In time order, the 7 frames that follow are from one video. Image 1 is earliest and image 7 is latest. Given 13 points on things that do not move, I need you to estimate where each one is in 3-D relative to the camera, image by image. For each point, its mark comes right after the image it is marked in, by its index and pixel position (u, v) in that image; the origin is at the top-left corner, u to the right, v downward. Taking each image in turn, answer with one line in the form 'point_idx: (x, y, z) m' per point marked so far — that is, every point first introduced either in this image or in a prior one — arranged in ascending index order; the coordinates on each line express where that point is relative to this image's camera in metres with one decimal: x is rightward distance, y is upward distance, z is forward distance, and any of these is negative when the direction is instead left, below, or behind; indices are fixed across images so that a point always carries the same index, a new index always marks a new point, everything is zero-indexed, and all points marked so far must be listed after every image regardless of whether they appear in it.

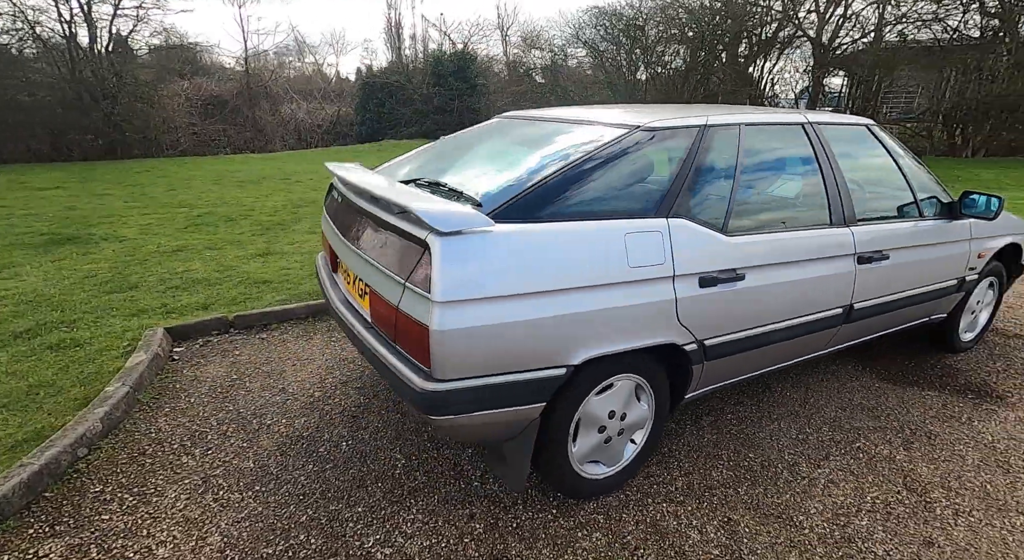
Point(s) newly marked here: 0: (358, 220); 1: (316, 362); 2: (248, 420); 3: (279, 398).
0: (-0.6, +0.2, +2.3) m
1: (-1.2, -0.5, +3.3) m
2: (-1.4, -0.7, +2.7) m
3: (-1.3, -0.7, +2.9) m
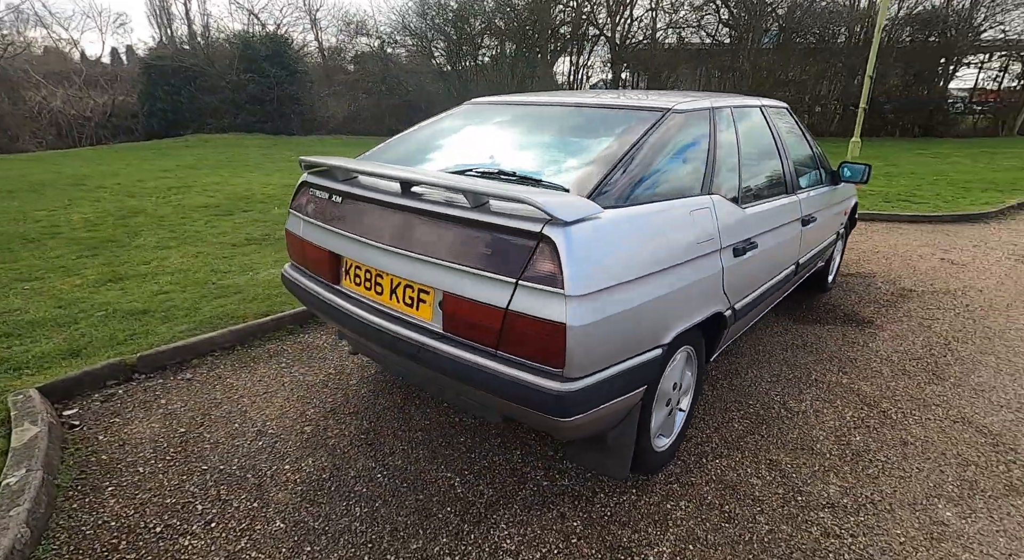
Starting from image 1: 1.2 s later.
0: (-0.4, +0.2, +2.0) m
1: (-1.3, -0.6, +2.8) m
2: (-1.1, -0.8, +2.2) m
3: (-1.1, -0.8, +2.4) m
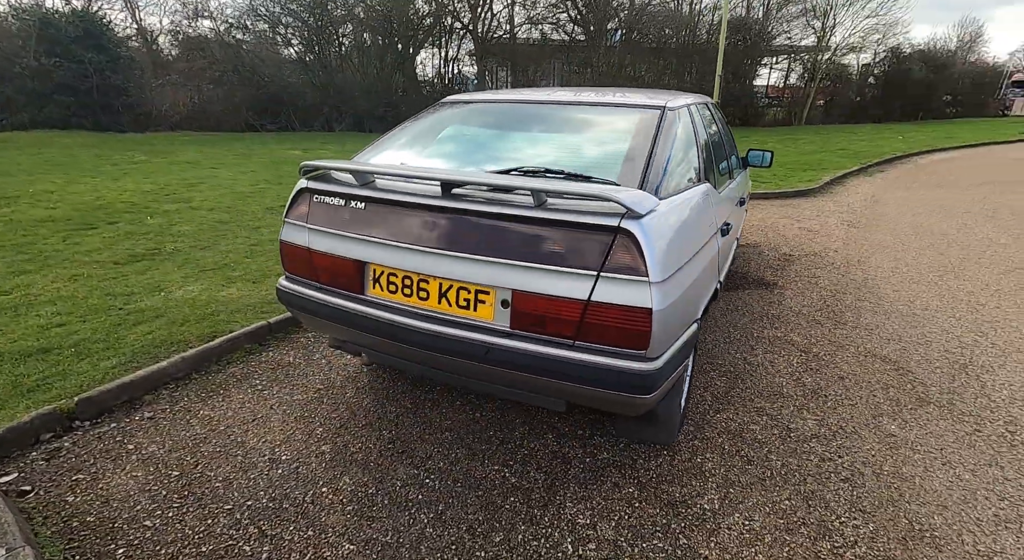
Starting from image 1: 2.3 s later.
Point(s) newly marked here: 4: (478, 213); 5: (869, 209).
0: (-0.3, +0.2, +2.0) m
1: (-1.2, -0.7, +2.6) m
2: (-0.9, -0.9, +2.0) m
3: (-1.0, -0.8, +2.2) m
4: (-0.1, +0.2, +1.9) m
5: (+6.3, +1.3, +9.0) m
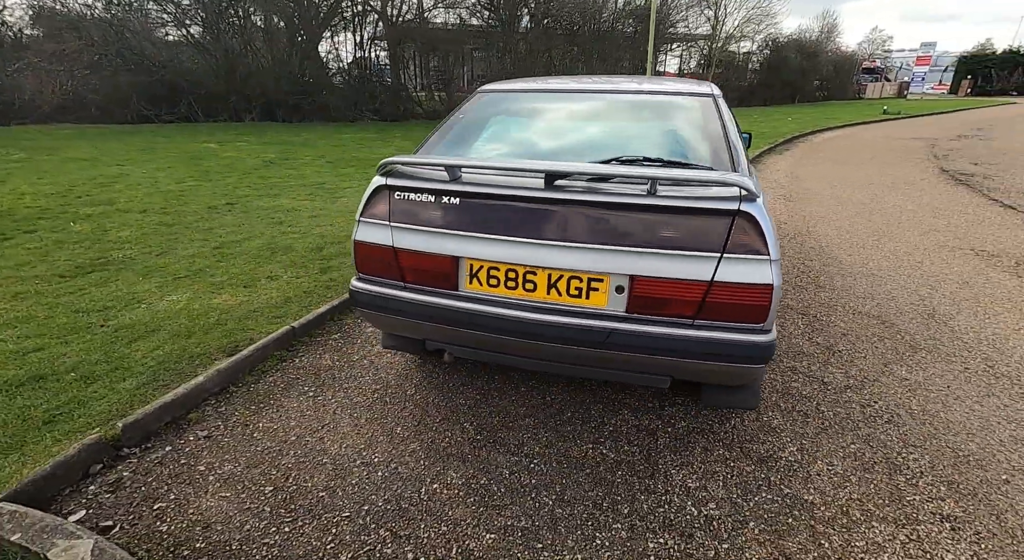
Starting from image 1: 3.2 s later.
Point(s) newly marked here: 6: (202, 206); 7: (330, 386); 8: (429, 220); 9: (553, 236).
0: (+0.1, +0.3, +2.0) m
1: (-0.8, -0.7, +2.5) m
2: (-0.4, -0.9, +2.0) m
3: (-0.5, -0.8, +2.2) m
4: (+0.3, +0.3, +2.0) m
5: (+5.5, +1.9, +9.9) m
6: (-4.7, +1.1, +7.7) m
7: (-1.0, -0.6, +2.8) m
8: (-0.3, +0.3, +2.1) m
9: (+0.2, +0.2, +2.0) m
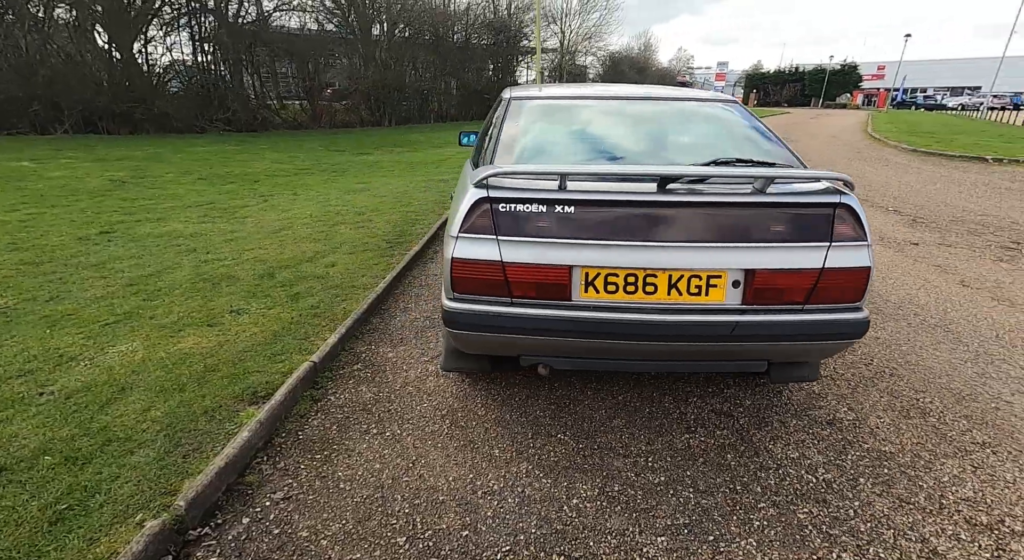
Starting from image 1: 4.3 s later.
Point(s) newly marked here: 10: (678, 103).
0: (+0.6, +0.3, +2.1) m
1: (-0.4, -0.8, +2.3) m
2: (+0.2, -0.9, +1.9) m
3: (0.0, -0.9, +2.0) m
4: (+0.8, +0.3, +2.1) m
5: (+3.6, +2.1, +11.1) m
6: (-5.5, +0.6, +6.3) m
7: (-0.6, -0.7, +2.5) m
8: (+0.1, +0.2, +2.1) m
9: (+0.6, +0.2, +2.1) m
10: (+0.8, +1.1, +3.0) m
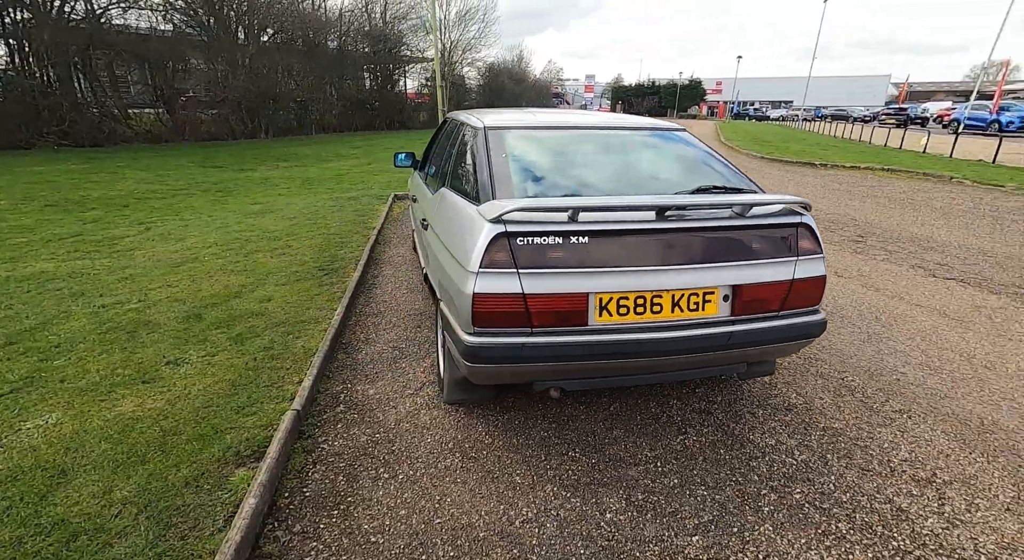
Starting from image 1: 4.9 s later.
0: (+0.7, +0.2, +2.3) m
1: (-0.3, -0.9, +2.3) m
2: (+0.4, -1.1, +2.0) m
3: (+0.2, -1.0, +2.1) m
4: (+0.8, +0.2, +2.3) m
5: (+1.5, +2.0, +11.8) m
6: (-6.3, -0.1, +5.1) m
7: (-0.6, -0.9, +2.5) m
8: (+0.2, +0.1, +2.1) m
9: (+0.7, +0.1, +2.3) m
10: (+0.5, +1.0, +3.2) m
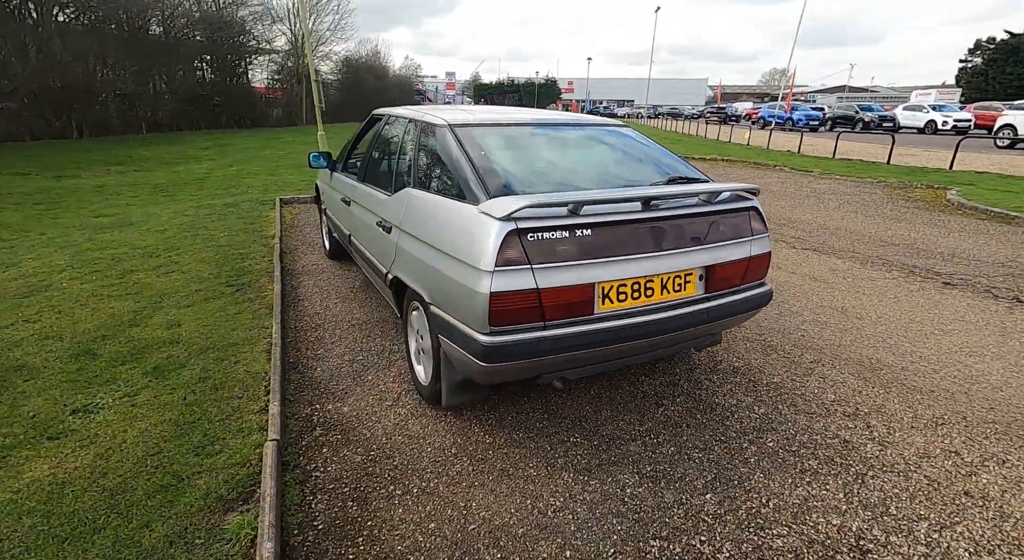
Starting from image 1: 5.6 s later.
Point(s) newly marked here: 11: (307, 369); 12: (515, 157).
0: (+0.6, +0.2, +2.4) m
1: (-0.2, -0.9, +2.2) m
2: (+0.5, -1.0, +2.1) m
3: (+0.3, -1.0, +2.2) m
4: (+0.8, +0.3, +2.5) m
5: (-1.0, +2.1, +11.8) m
6: (-6.7, -0.5, +3.5) m
7: (-0.5, -0.9, +2.3) m
8: (+0.2, +0.1, +2.2) m
9: (+0.7, +0.2, +2.4) m
10: (+0.2, +1.0, +3.3) m
11: (-1.3, -0.6, +3.2) m
12: (0.0, +0.7, +2.9) m
